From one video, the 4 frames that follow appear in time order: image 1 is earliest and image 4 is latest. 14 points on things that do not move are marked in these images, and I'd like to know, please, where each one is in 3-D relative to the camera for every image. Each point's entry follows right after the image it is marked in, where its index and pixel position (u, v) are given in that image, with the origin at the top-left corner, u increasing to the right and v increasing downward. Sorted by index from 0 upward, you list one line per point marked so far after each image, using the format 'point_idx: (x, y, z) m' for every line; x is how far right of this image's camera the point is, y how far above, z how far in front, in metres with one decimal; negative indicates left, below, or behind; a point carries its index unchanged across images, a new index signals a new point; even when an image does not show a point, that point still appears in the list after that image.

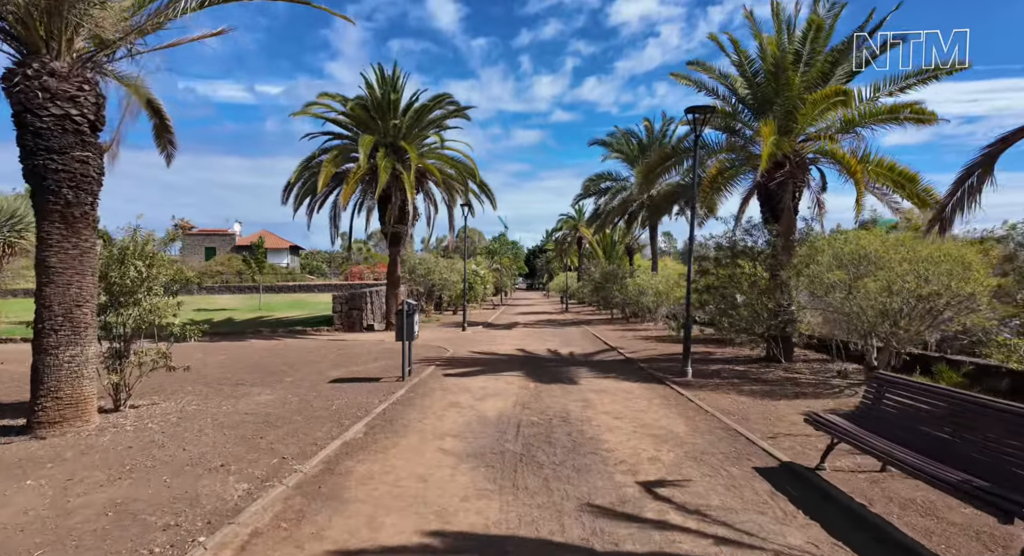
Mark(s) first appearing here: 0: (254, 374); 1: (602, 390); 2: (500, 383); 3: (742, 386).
0: (-5.8, -2.2, +12.2) m
1: (+1.7, -2.1, +10.2) m
2: (-0.3, -2.1, +11.0) m
3: (+4.3, -2.0, +10.1) m
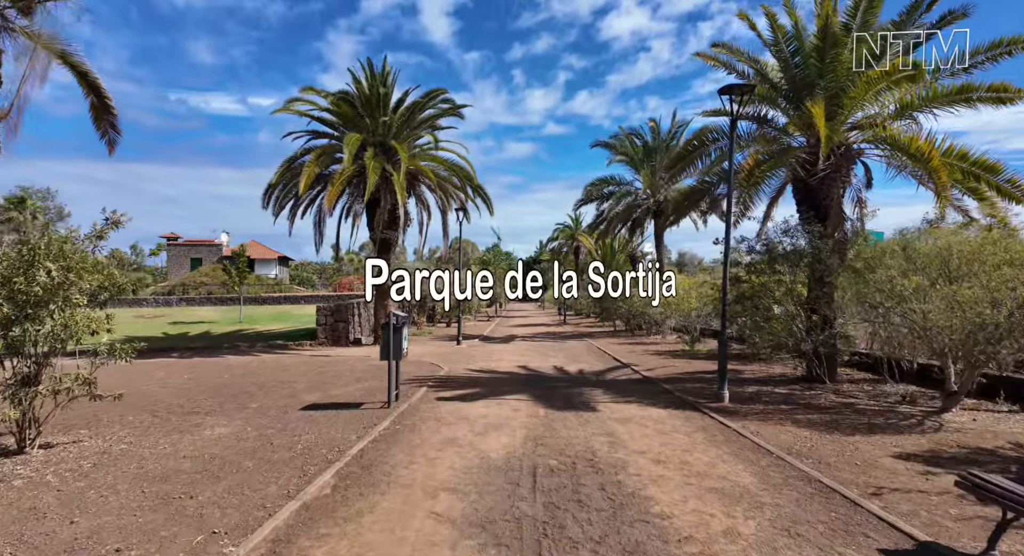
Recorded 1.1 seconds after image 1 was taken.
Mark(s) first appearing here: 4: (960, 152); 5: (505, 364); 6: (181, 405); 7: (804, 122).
0: (-5.8, -2.3, +10.4) m
1: (+1.8, -2.2, +8.5) m
2: (-0.1, -2.3, +9.3) m
3: (+4.4, -2.1, +8.4) m
4: (+7.5, +2.1, +9.0) m
5: (-0.2, -2.6, +16.2) m
6: (-6.0, -2.3, +9.7) m
7: (+5.8, +3.1, +10.6) m
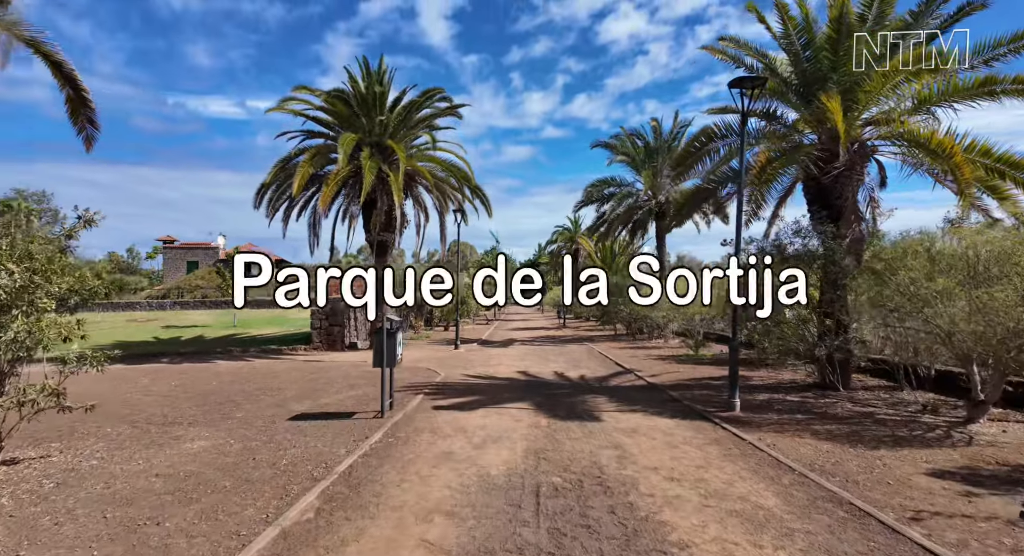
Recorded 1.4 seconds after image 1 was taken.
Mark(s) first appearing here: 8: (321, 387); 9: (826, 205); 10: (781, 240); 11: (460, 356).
0: (-5.8, -2.4, +9.9) m
1: (+1.8, -2.3, +8.0) m
2: (-0.1, -2.3, +8.8) m
3: (+4.4, -2.2, +8.0) m
4: (+7.5, +2.1, +8.5) m
5: (-0.2, -2.7, +15.7) m
6: (-6.0, -2.4, +9.2) m
7: (+5.8, +3.0, +10.2) m
8: (-4.4, -2.5, +12.3) m
9: (+6.2, +1.4, +10.7) m
10: (+5.5, +0.8, +10.9) m
11: (-1.9, -2.9, +19.9) m
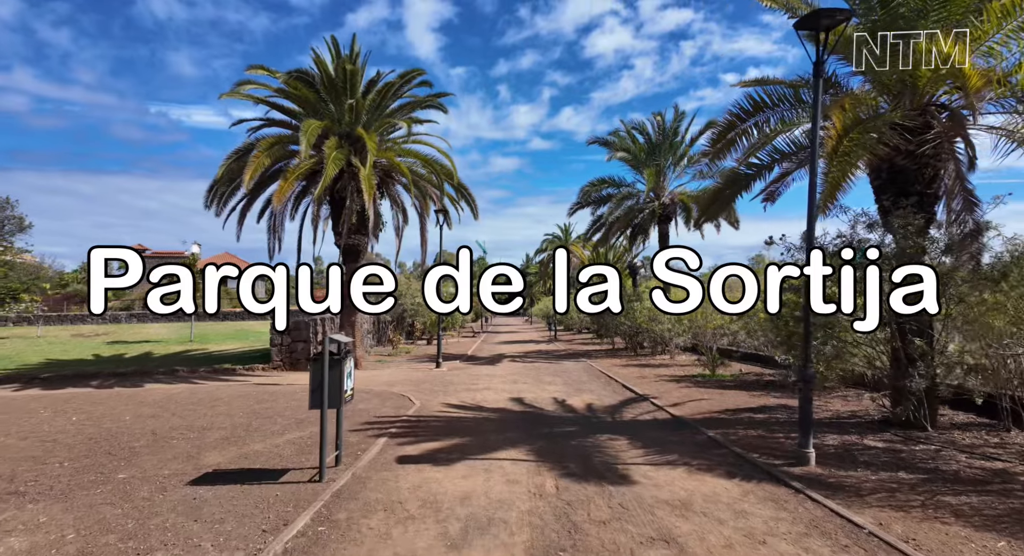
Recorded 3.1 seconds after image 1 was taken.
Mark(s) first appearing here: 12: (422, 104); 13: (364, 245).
0: (-5.9, -2.5, +7.2) m
1: (+1.8, -2.3, +5.5) m
2: (-0.2, -2.4, +6.2) m
3: (+4.4, -2.2, +5.5) m
4: (+7.4, +2.0, +6.2) m
5: (-0.5, -2.9, +13.2) m
6: (-6.1, -2.4, +6.5) m
7: (+5.6, +2.9, +7.9) m
8: (-4.5, -2.6, +9.6) m
9: (+6.1, +1.3, +8.3) m
10: (+5.3, +0.6, +8.5) m
11: (-2.3, -3.2, +17.3) m
12: (-3.3, +6.3, +19.5) m
13: (-5.4, +1.2, +19.6) m
